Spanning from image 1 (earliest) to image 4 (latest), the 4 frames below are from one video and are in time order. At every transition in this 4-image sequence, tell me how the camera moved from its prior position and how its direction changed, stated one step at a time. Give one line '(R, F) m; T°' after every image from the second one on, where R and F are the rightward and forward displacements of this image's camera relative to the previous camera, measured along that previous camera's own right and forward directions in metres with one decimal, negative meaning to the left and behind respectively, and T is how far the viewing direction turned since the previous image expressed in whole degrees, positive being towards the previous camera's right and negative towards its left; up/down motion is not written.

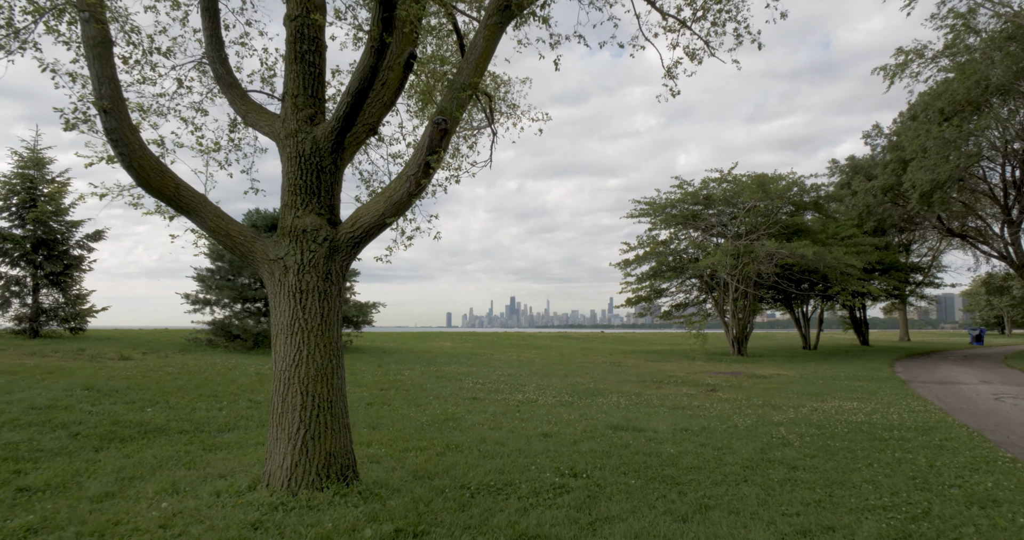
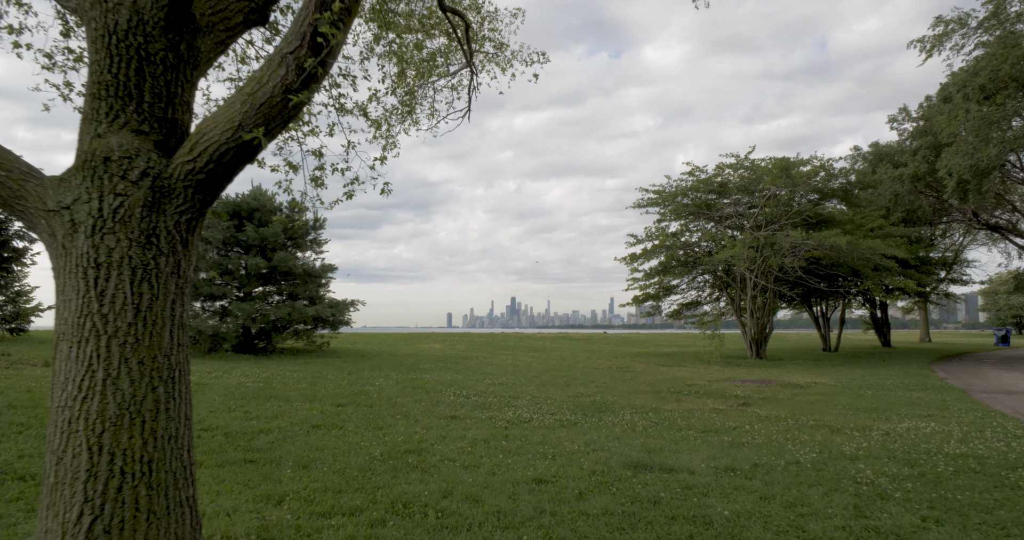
(+0.3, +3.3) m; 0°
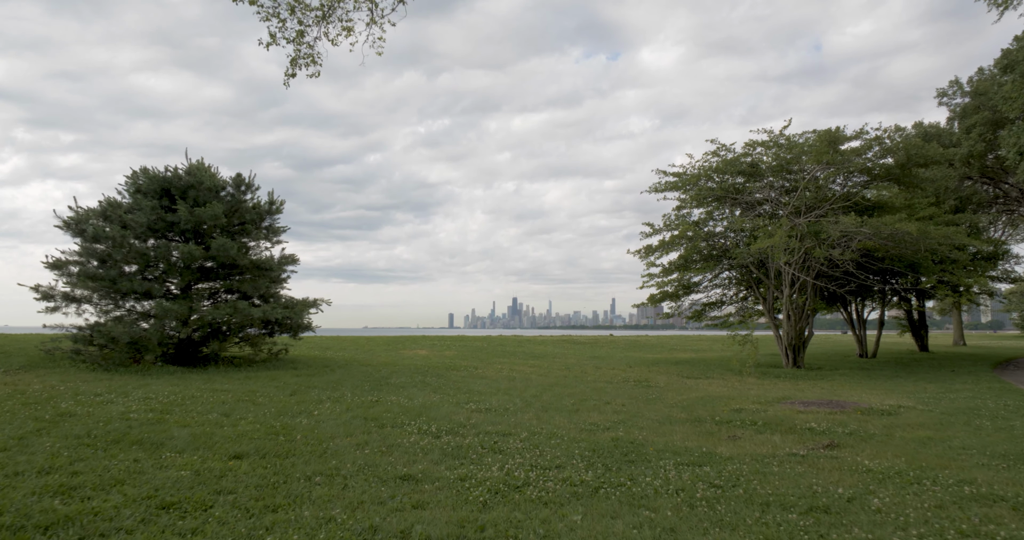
(+0.3, +4.7) m; 0°
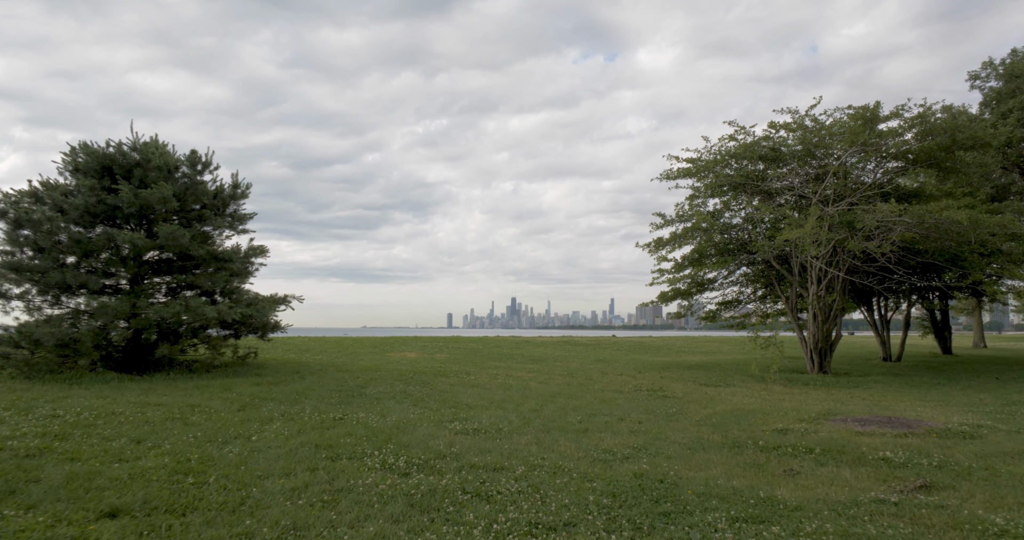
(+0.1, +2.7) m; 0°
